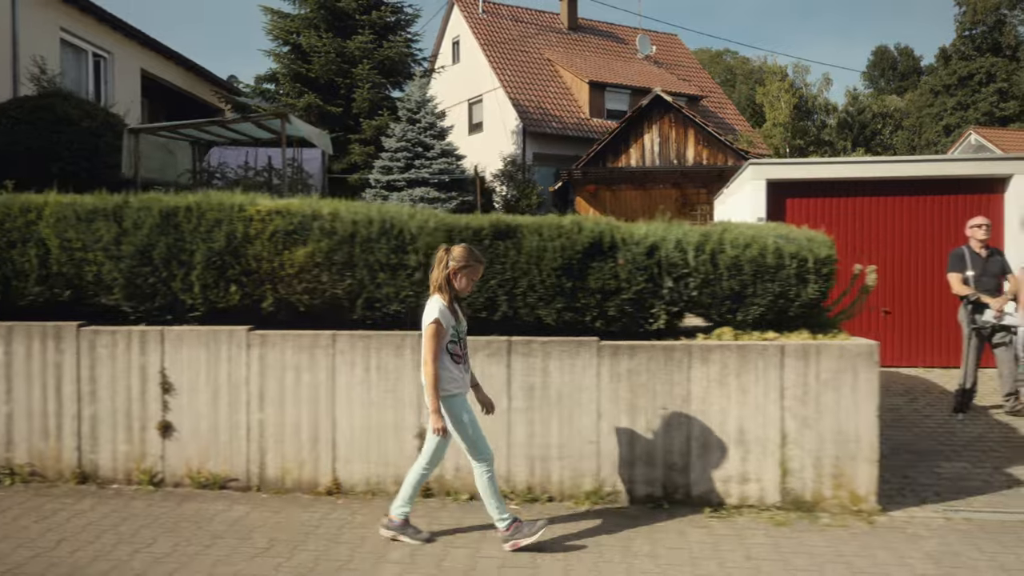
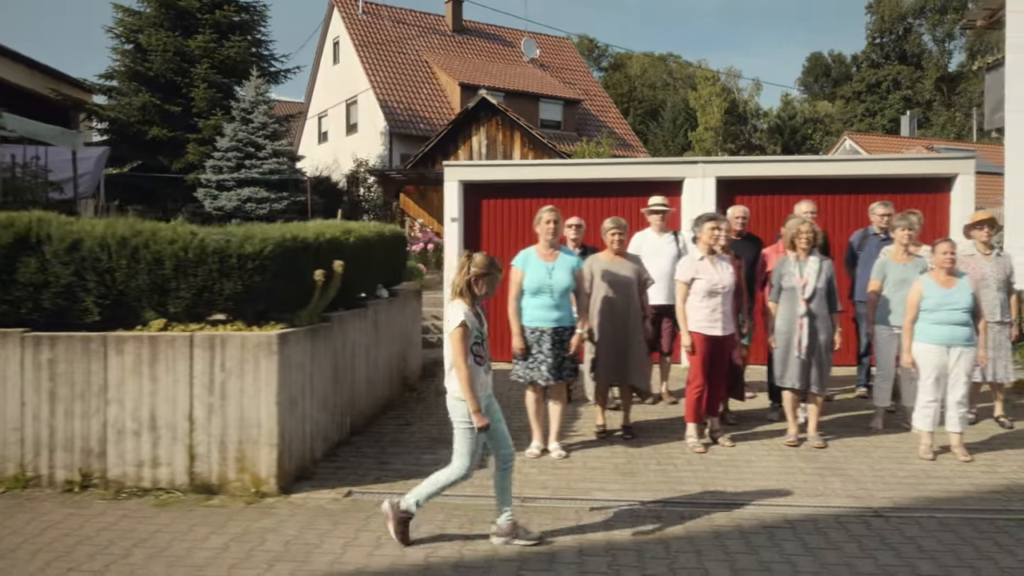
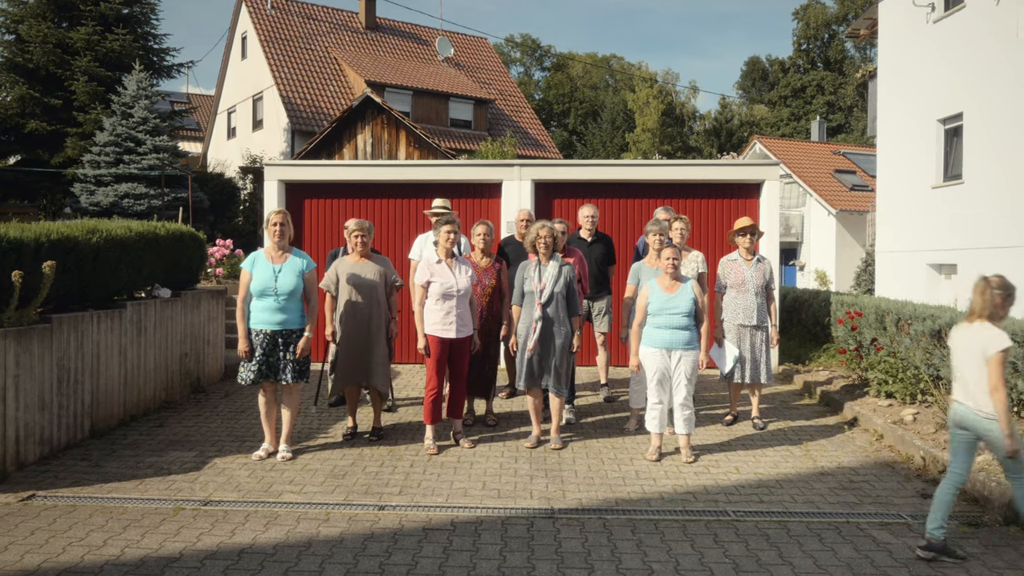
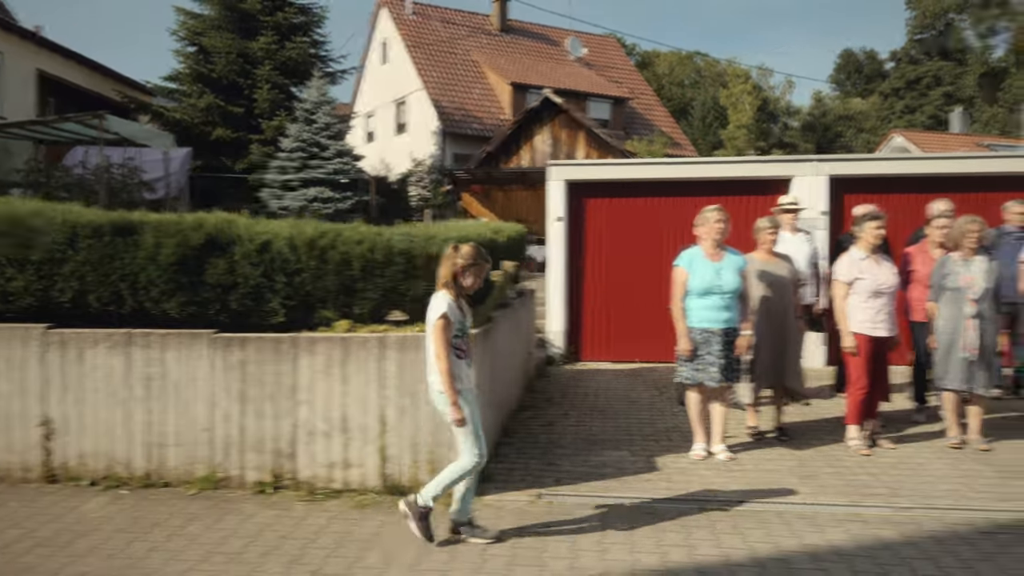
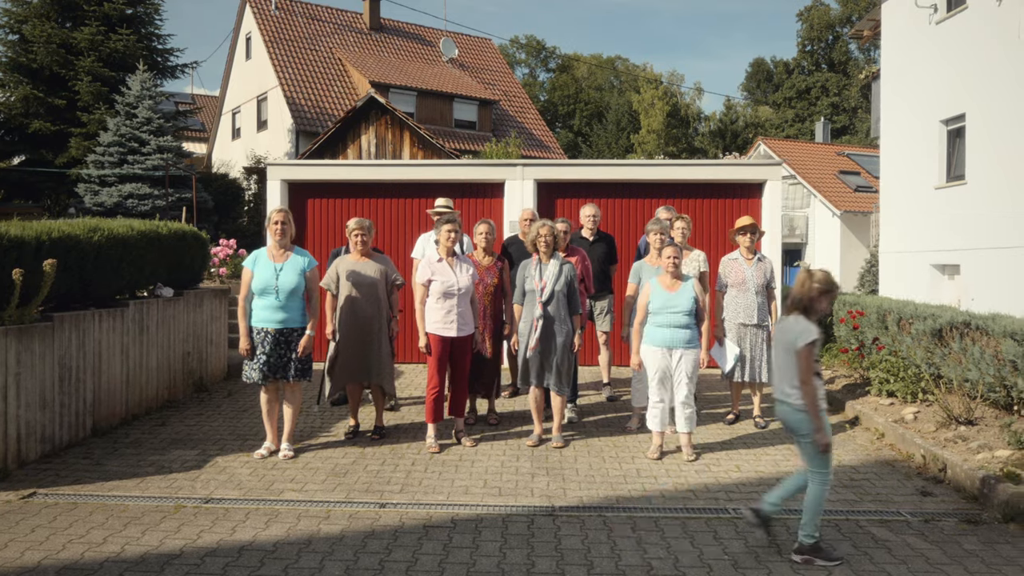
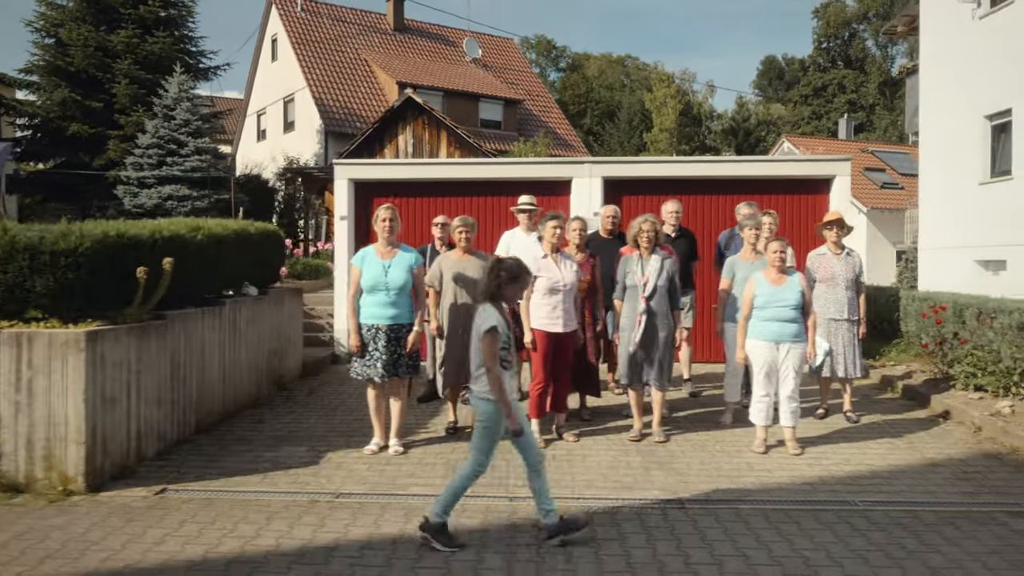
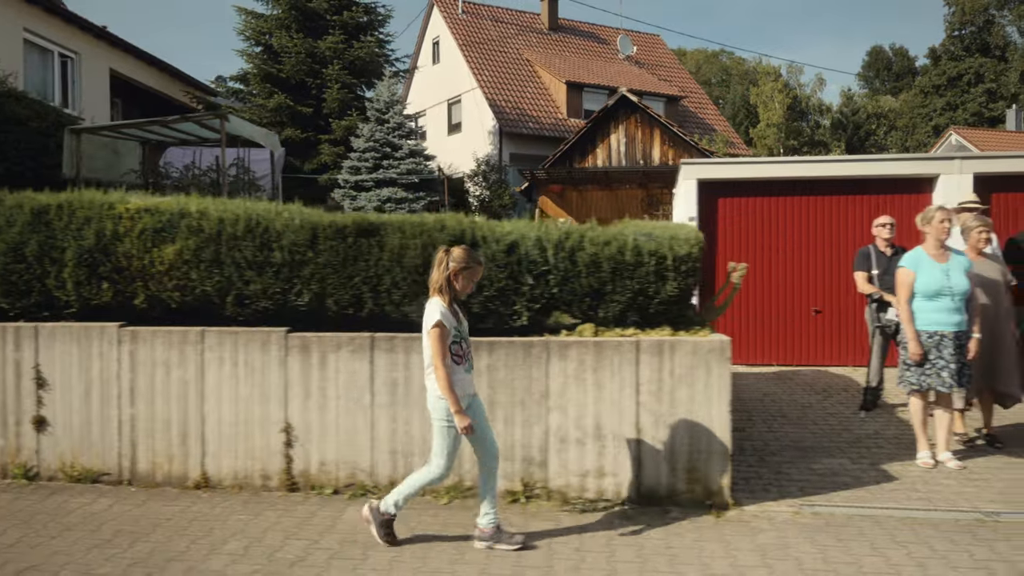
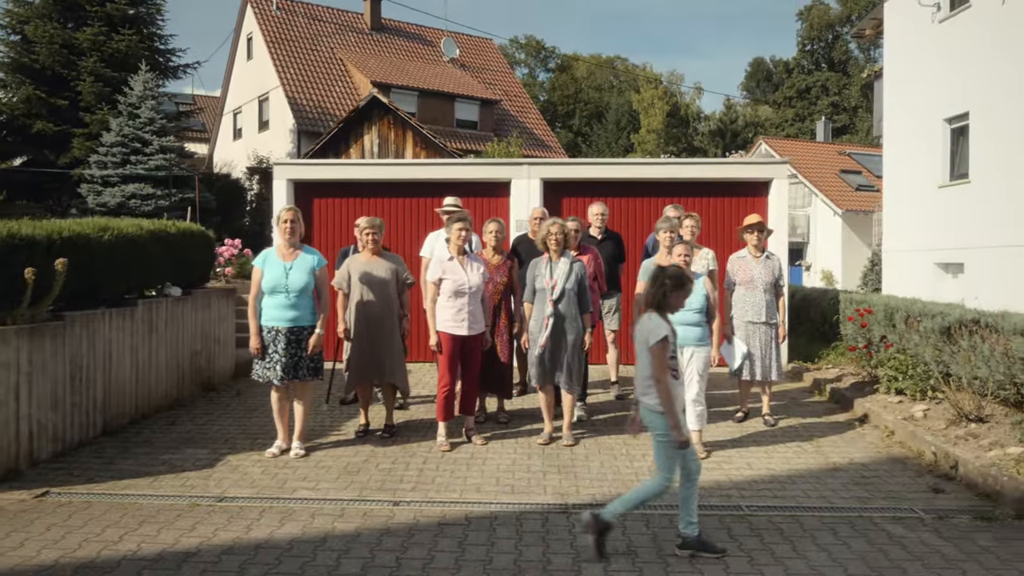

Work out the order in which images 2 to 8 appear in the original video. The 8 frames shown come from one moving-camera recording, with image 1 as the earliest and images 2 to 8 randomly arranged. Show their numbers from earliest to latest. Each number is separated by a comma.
7, 4, 2, 6, 8, 5, 3
